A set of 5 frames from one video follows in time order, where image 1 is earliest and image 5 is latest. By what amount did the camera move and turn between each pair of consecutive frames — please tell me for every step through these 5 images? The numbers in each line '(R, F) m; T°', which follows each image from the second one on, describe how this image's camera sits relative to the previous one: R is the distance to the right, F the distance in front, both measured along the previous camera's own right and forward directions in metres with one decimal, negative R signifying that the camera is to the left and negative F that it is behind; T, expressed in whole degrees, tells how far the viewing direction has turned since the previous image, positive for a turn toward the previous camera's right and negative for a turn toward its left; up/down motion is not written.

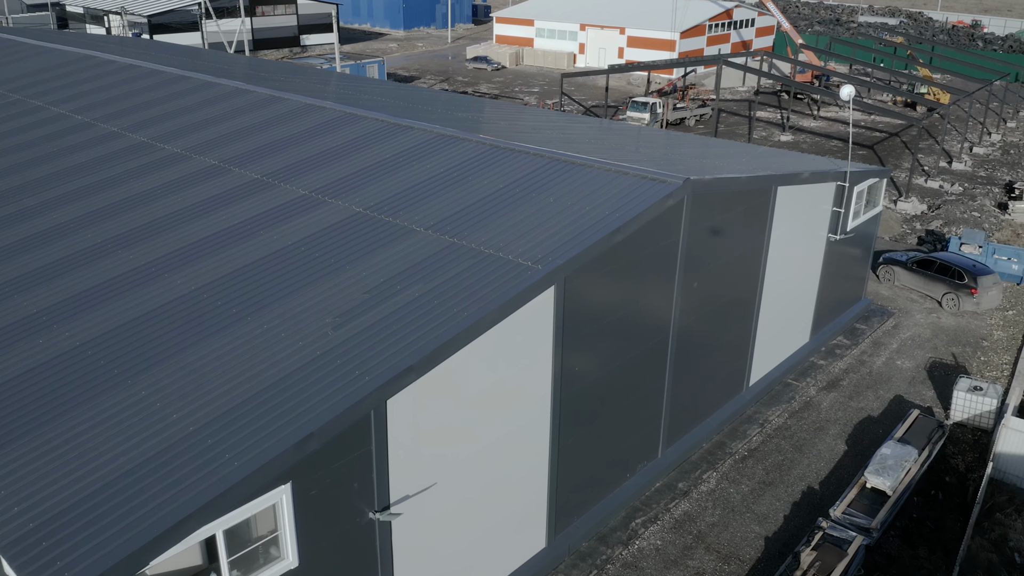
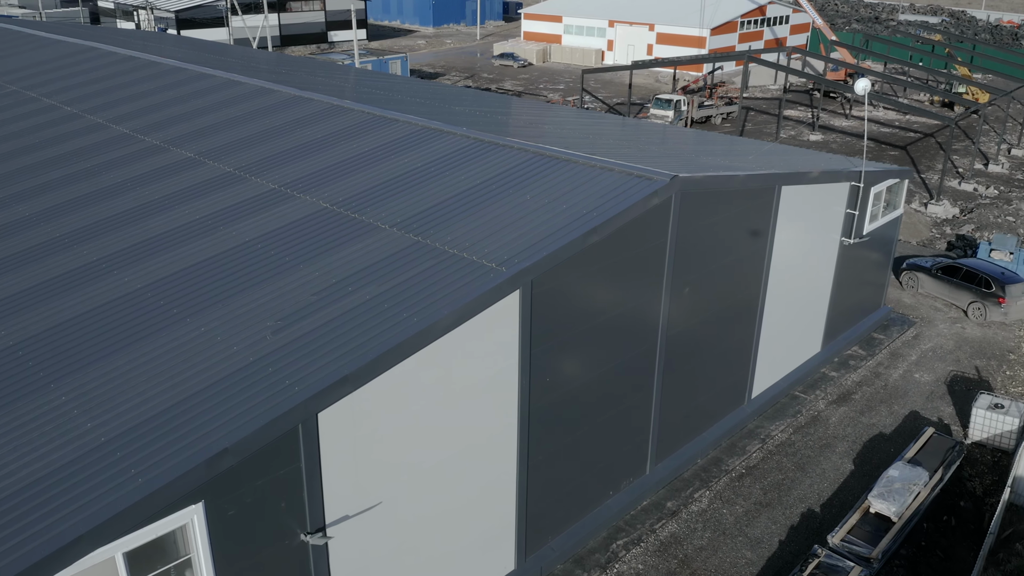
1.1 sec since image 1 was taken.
(+0.8, +0.7) m; -2°
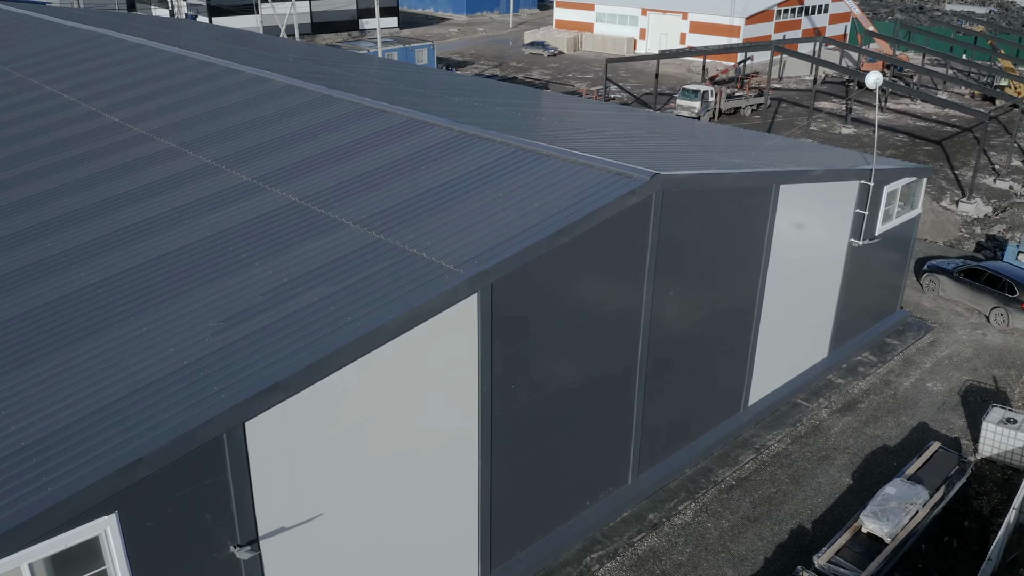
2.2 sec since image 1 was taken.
(+0.8, +0.5) m; -3°
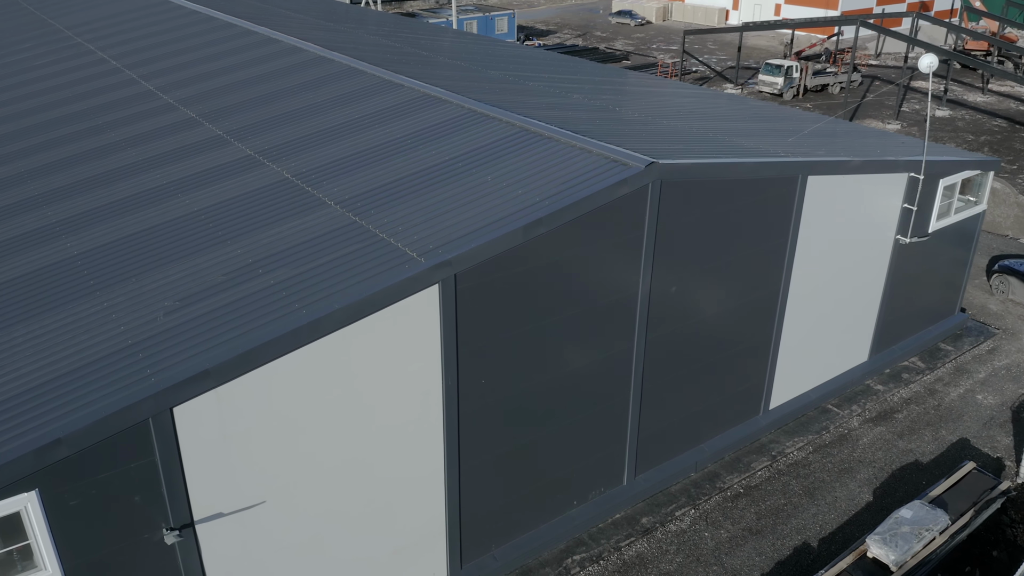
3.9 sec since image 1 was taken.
(+1.2, +0.5) m; -6°
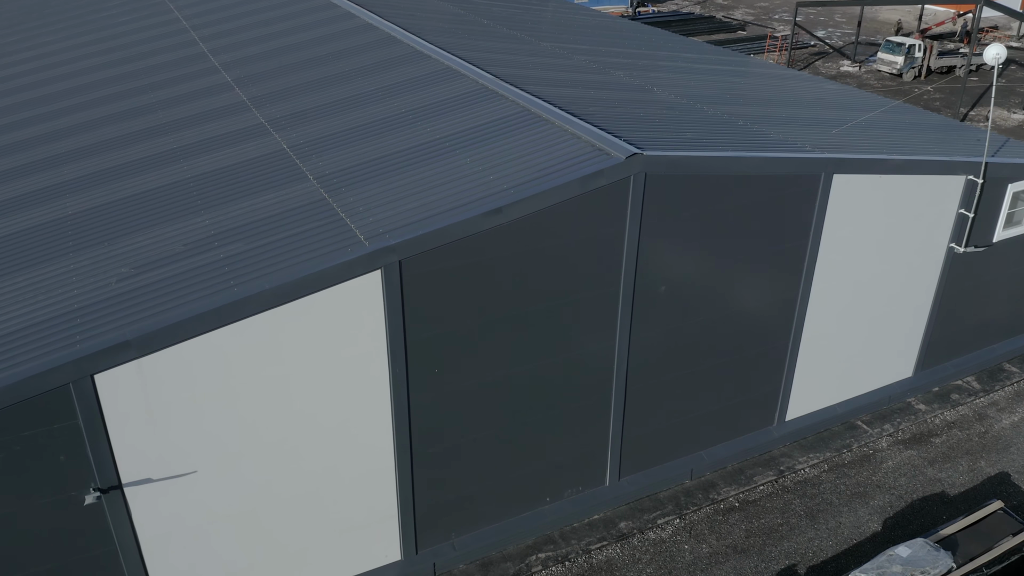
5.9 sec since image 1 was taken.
(+1.6, +0.4) m; -8°
